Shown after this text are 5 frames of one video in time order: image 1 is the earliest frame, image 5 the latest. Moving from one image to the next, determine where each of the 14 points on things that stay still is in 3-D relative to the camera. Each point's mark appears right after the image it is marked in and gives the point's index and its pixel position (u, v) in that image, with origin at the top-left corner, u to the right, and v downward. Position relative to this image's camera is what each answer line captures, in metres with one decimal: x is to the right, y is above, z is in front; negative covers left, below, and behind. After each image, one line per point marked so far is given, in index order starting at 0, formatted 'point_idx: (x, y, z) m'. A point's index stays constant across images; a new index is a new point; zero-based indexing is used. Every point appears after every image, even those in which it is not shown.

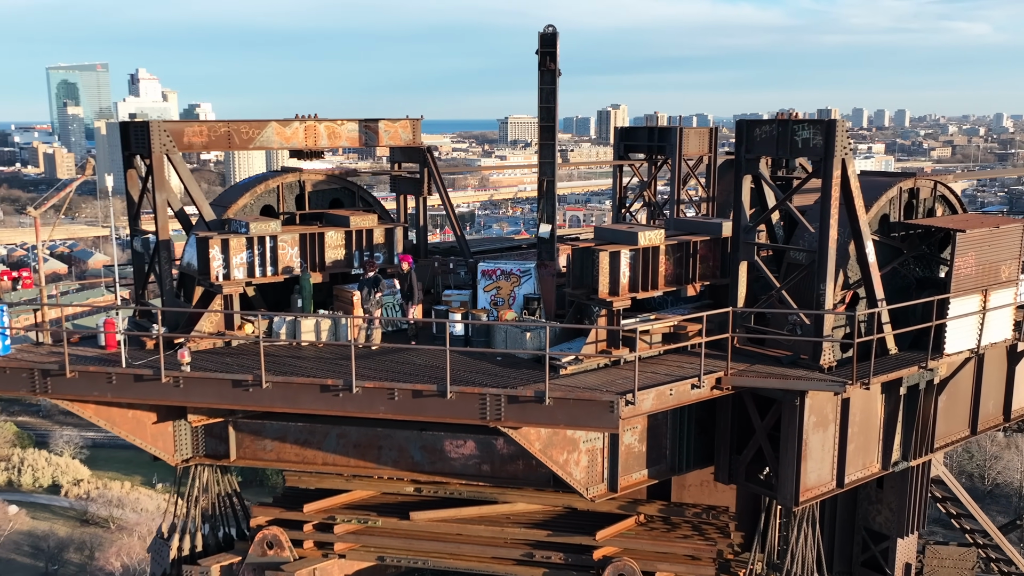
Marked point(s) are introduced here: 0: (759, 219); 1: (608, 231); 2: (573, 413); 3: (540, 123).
0: (+3.8, +1.1, +13.4) m
1: (+1.5, +0.9, +13.2) m
2: (+0.8, -1.6, +11.4) m
3: (+0.5, +3.0, +16.1) m
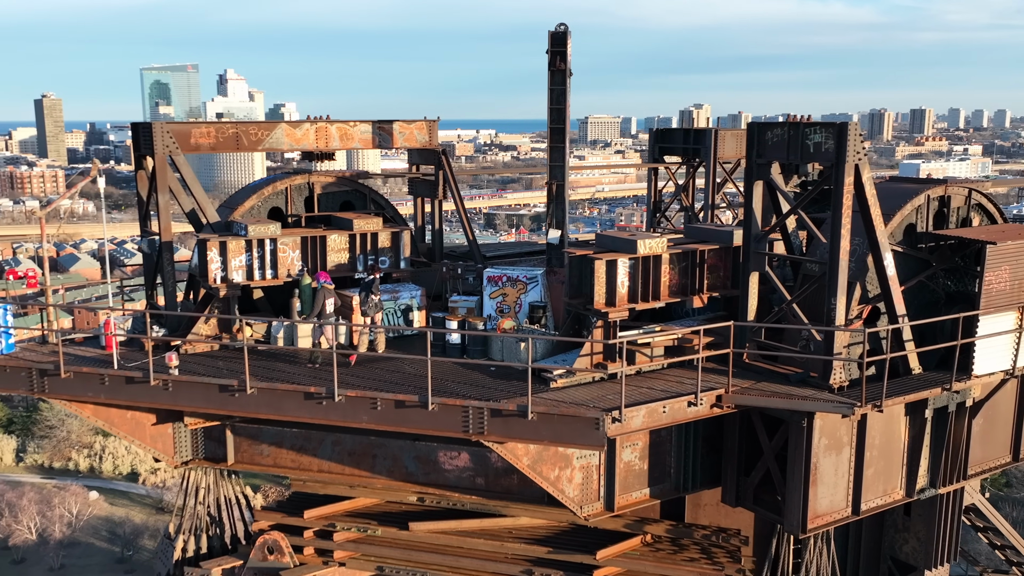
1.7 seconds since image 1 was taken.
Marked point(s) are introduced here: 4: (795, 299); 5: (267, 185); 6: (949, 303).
0: (+3.7, +0.9, +12.6) m
1: (+1.4, +0.7, +12.7) m
2: (+0.6, -1.8, +10.9) m
3: (+0.7, +2.9, +15.6) m
4: (+4.0, -0.2, +12.3) m
5: (-4.9, +2.0, +17.1) m
6: (+6.7, -0.2, +13.3) m
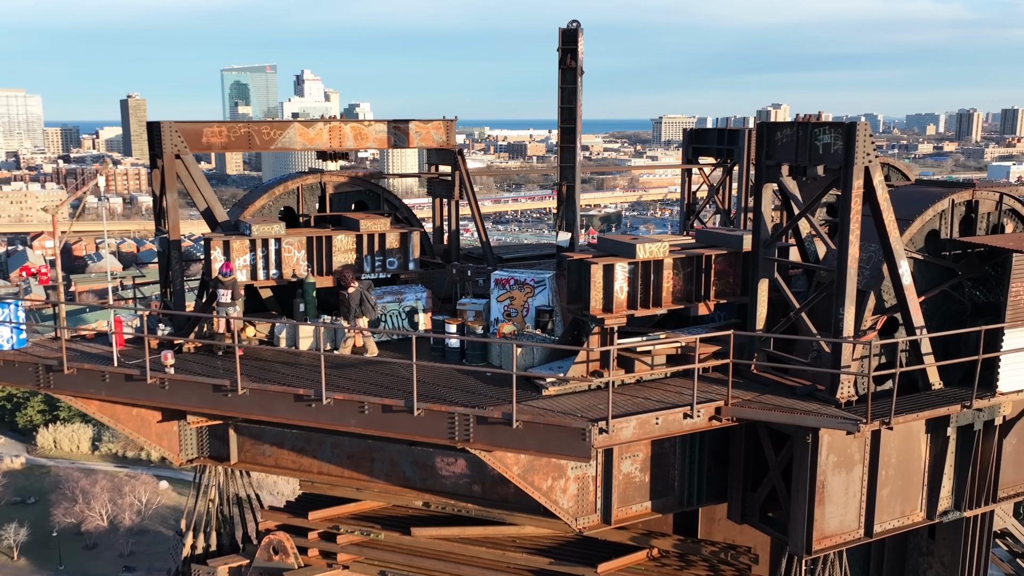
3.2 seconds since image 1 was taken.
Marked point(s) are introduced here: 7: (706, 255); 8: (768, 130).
0: (+3.7, +0.8, +12.0) m
1: (+1.4, +0.7, +12.2) m
2: (+0.4, -1.8, +10.5) m
3: (+0.9, +2.8, +15.2) m
4: (+3.9, -0.3, +11.7) m
5: (-4.6, +2.0, +17.2) m
6: (+6.6, -0.4, +12.5) m
7: (+2.8, +0.5, +12.4) m
8: (+3.5, +2.1, +11.9) m
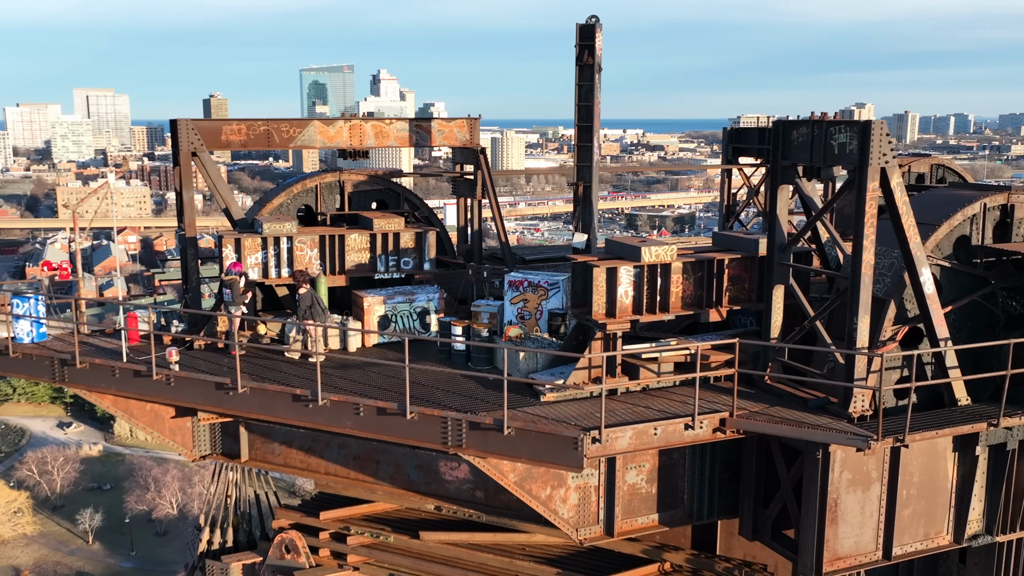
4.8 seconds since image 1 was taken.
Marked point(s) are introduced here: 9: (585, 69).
0: (+3.7, +0.7, +11.5) m
1: (+1.4, +0.6, +11.8) m
2: (+0.3, -1.9, +10.2) m
3: (+1.2, +2.8, +14.9) m
4: (+3.9, -0.4, +11.1) m
5: (-4.2, +2.0, +17.2) m
6: (+6.7, -0.5, +11.7) m
7: (+2.8, +0.4, +11.9) m
8: (+3.5, +2.1, +11.3) m
9: (+1.3, +3.7, +14.8) m
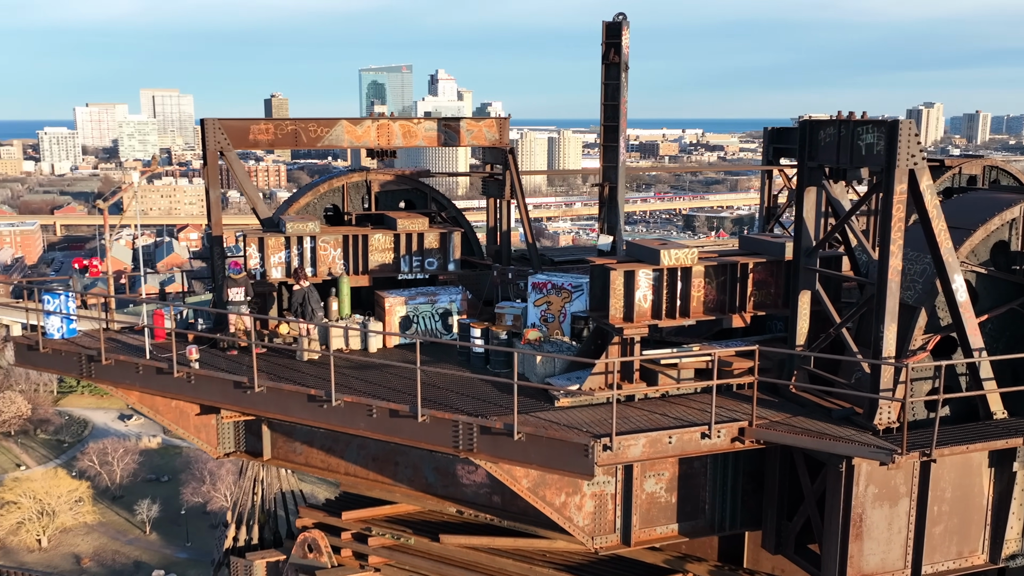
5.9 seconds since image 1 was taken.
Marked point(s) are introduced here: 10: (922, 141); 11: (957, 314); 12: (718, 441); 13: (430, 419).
0: (+3.9, +0.6, +11.0) m
1: (+1.7, +0.6, +11.6) m
2: (+0.4, -1.9, +10.0) m
3: (+1.6, +2.7, +14.6) m
4: (+4.1, -0.4, +10.7) m
5: (-3.6, +2.1, +17.2) m
6: (+6.9, -0.6, +11.1) m
7: (+3.0, +0.3, +11.5) m
8: (+3.7, +2.0, +10.9) m
9: (+1.7, +3.7, +14.5) m
10: (+4.5, +1.6, +9.5) m
11: (+5.2, -0.3, +10.2) m
12: (+2.4, -1.8, +10.3) m
13: (-1.0, -1.6, +10.6) m
